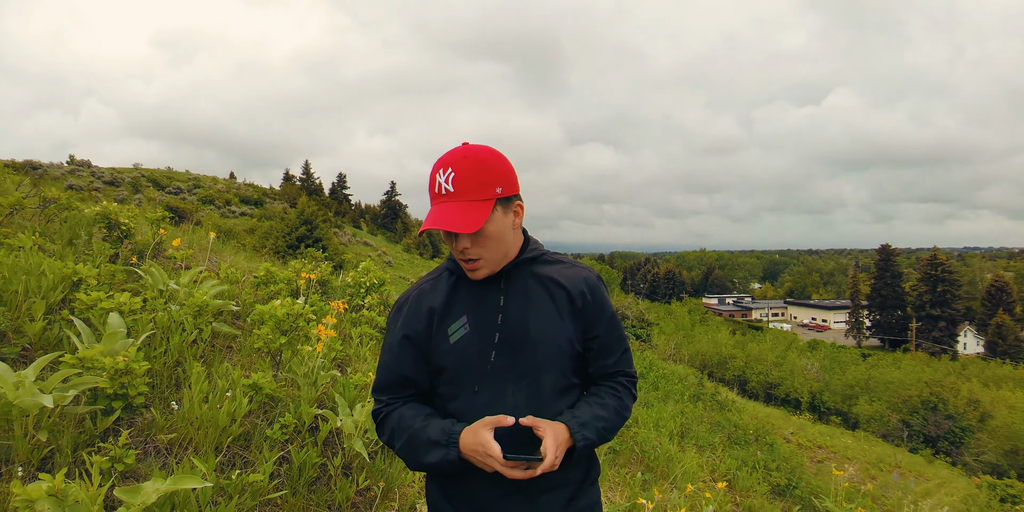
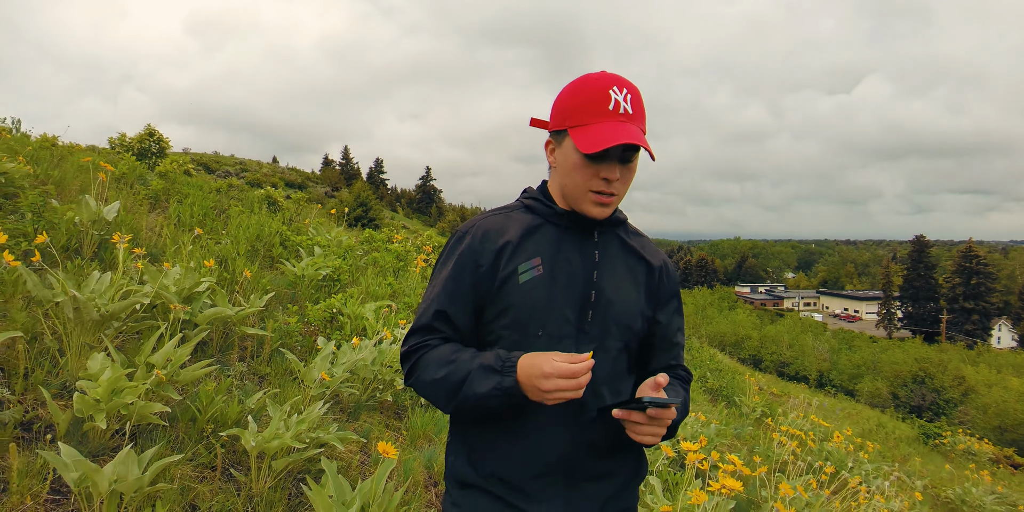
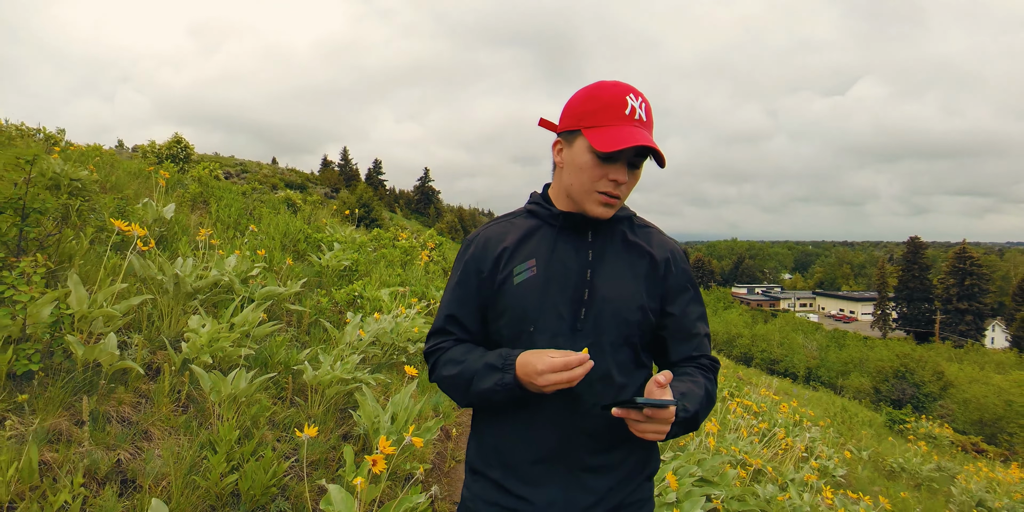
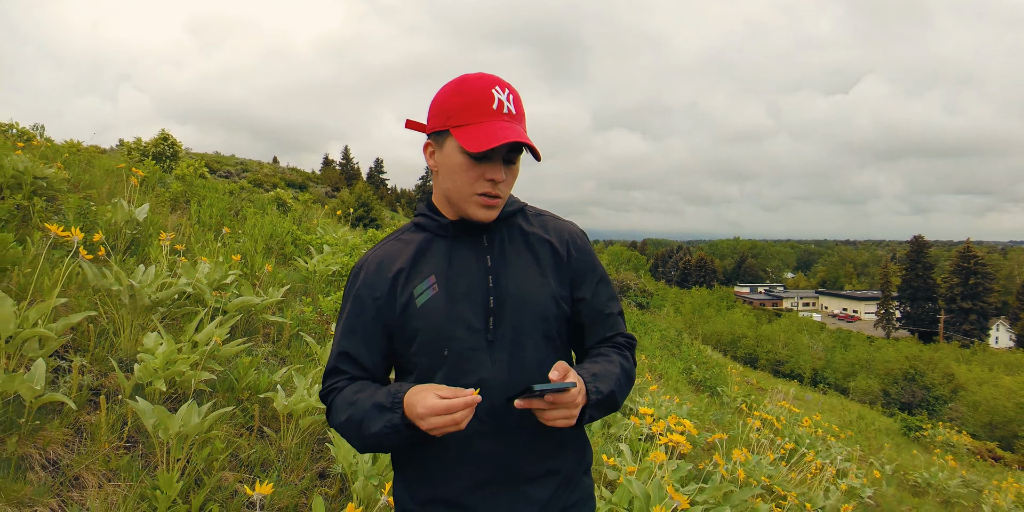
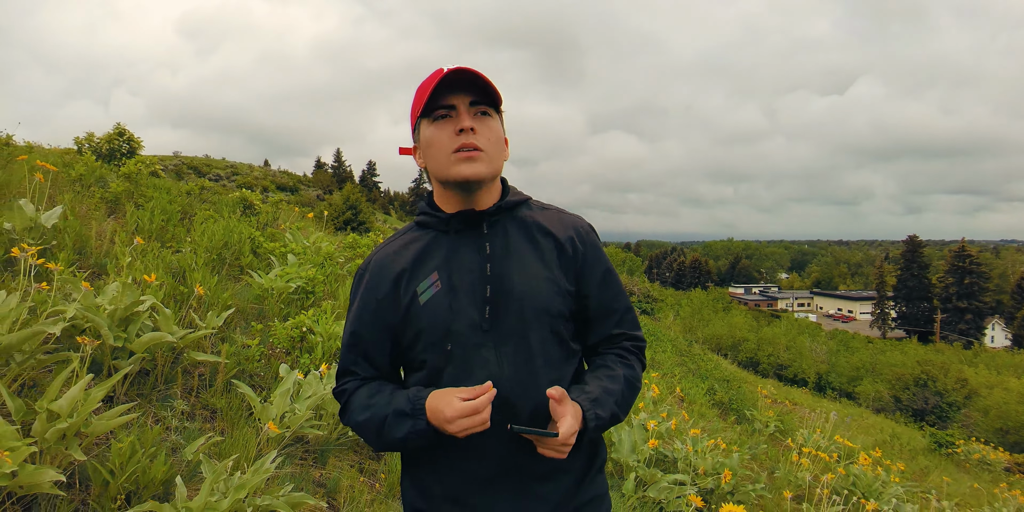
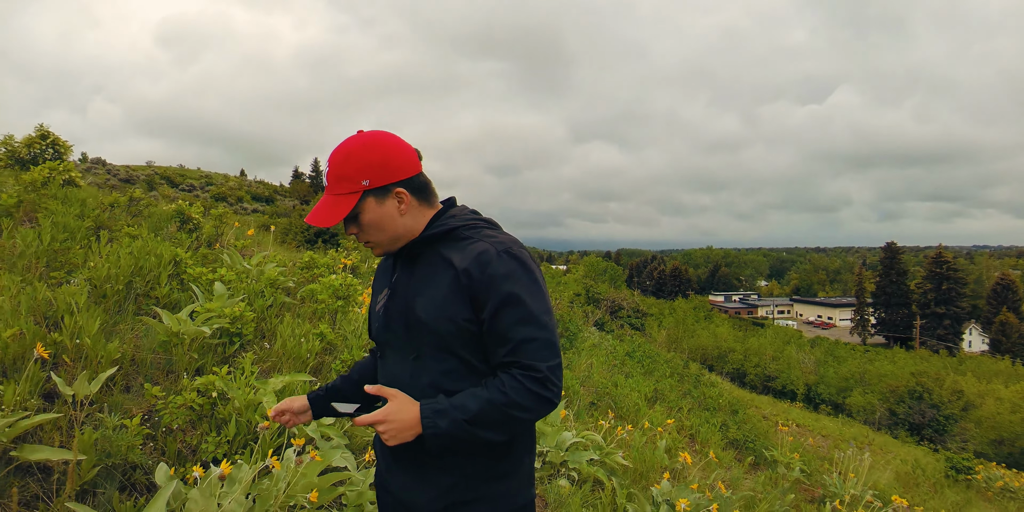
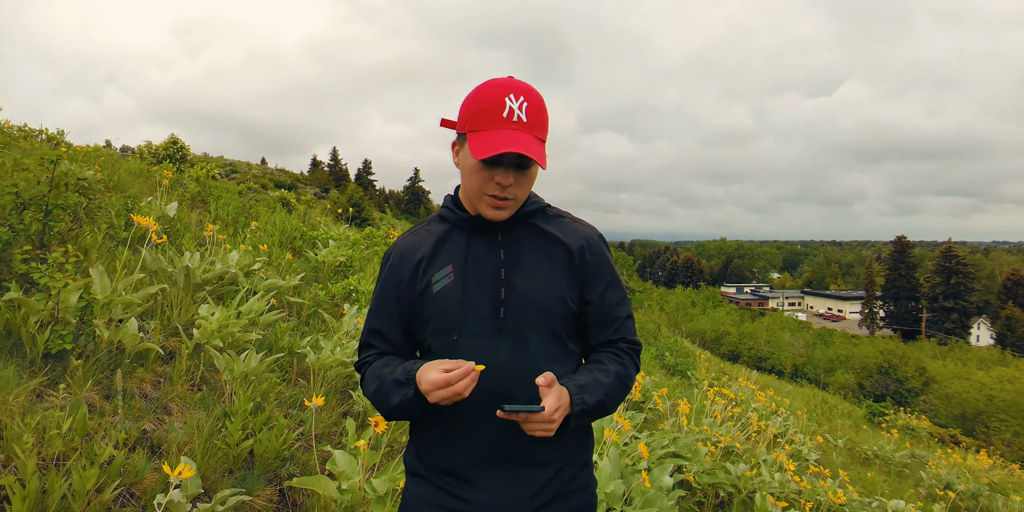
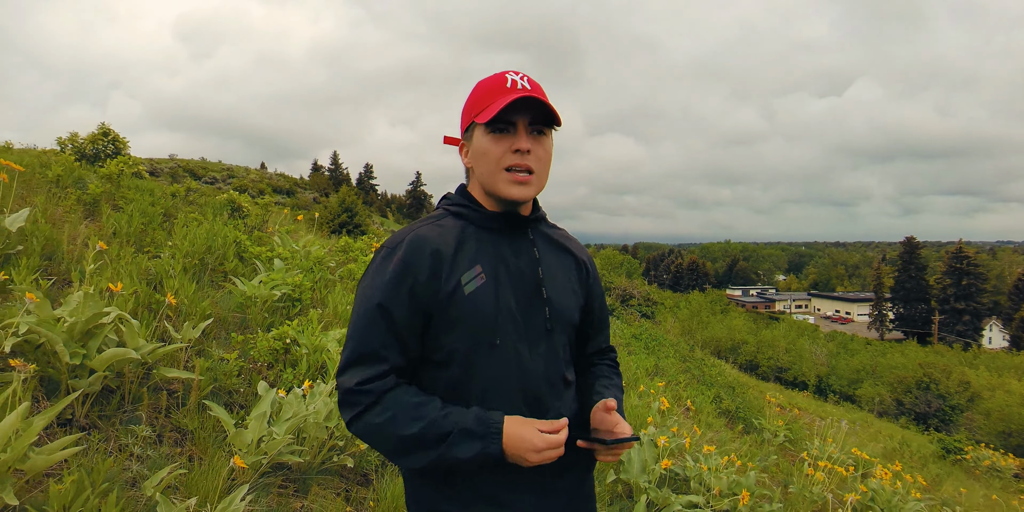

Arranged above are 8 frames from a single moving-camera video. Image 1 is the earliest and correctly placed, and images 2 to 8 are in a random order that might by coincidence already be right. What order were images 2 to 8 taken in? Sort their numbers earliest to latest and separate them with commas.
6, 8, 5, 2, 4, 3, 7
